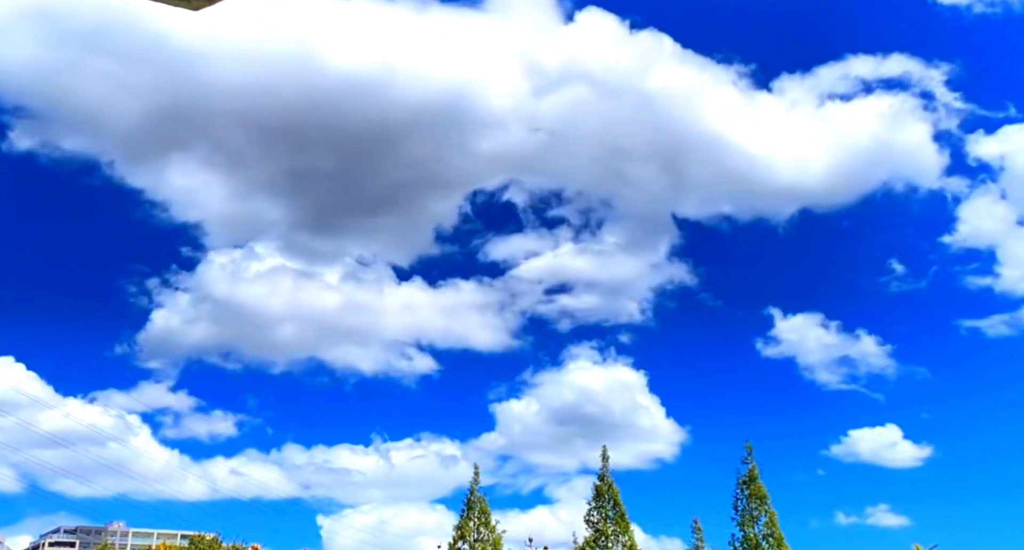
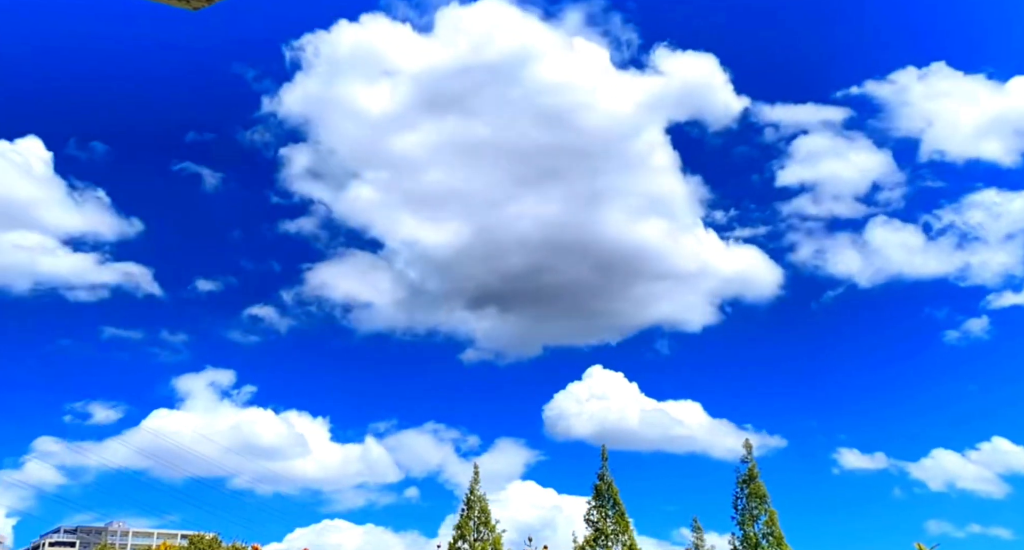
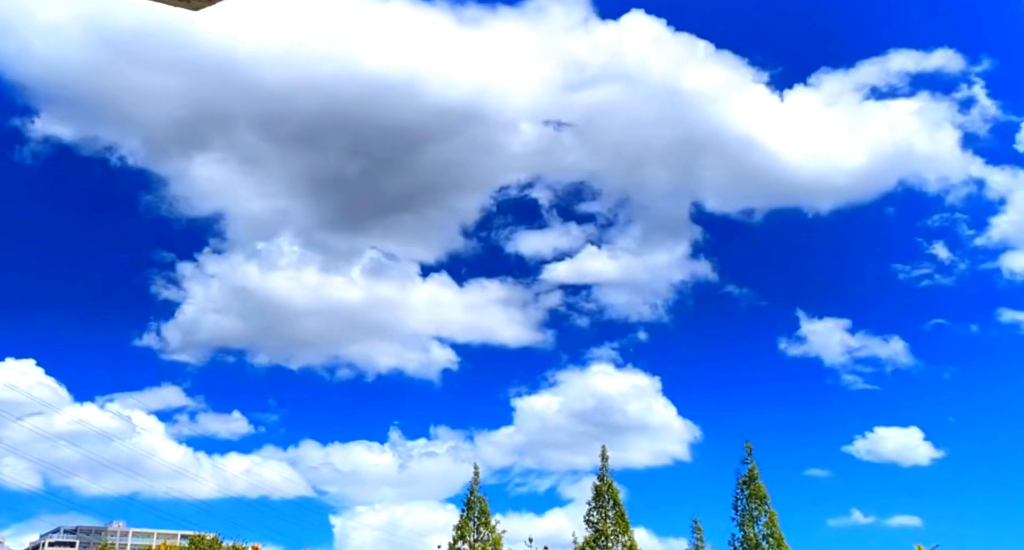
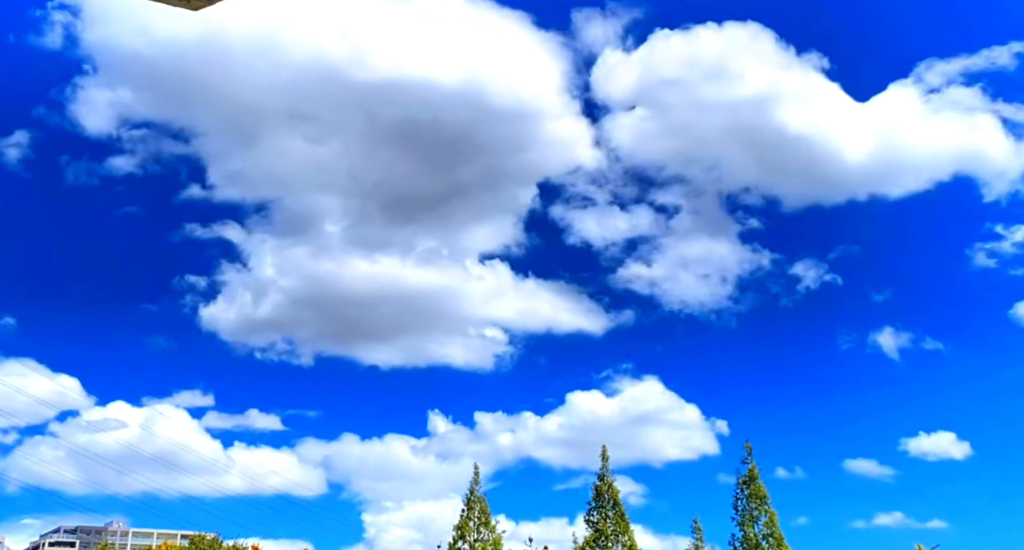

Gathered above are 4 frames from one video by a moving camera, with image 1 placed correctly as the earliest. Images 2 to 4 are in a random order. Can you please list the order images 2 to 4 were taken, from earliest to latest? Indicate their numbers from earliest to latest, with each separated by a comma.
3, 4, 2
